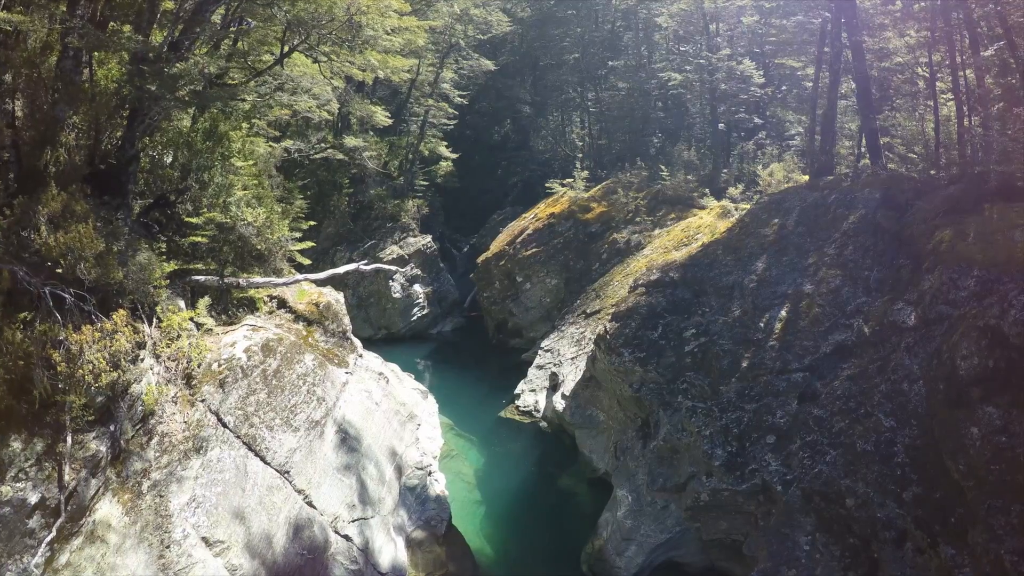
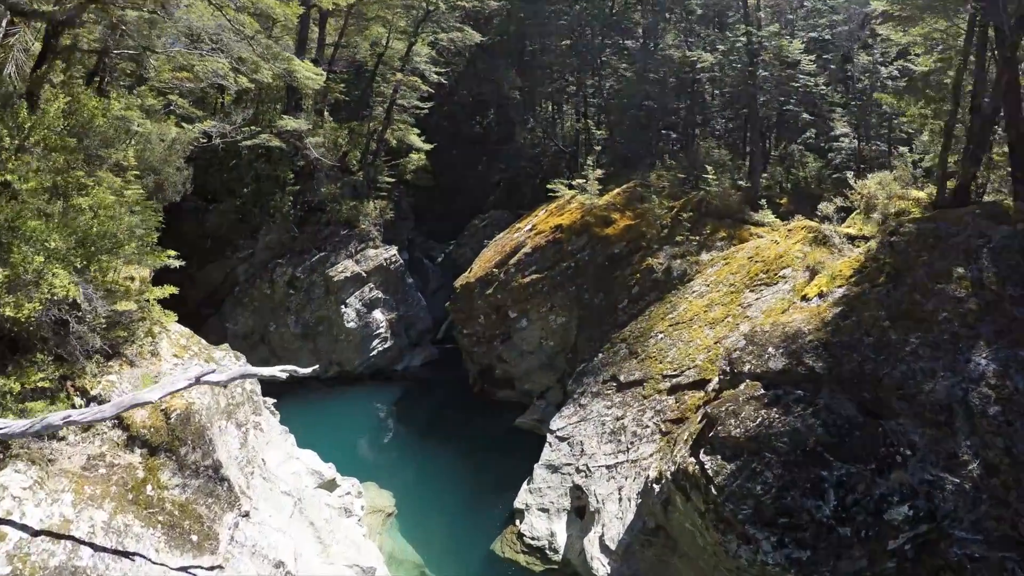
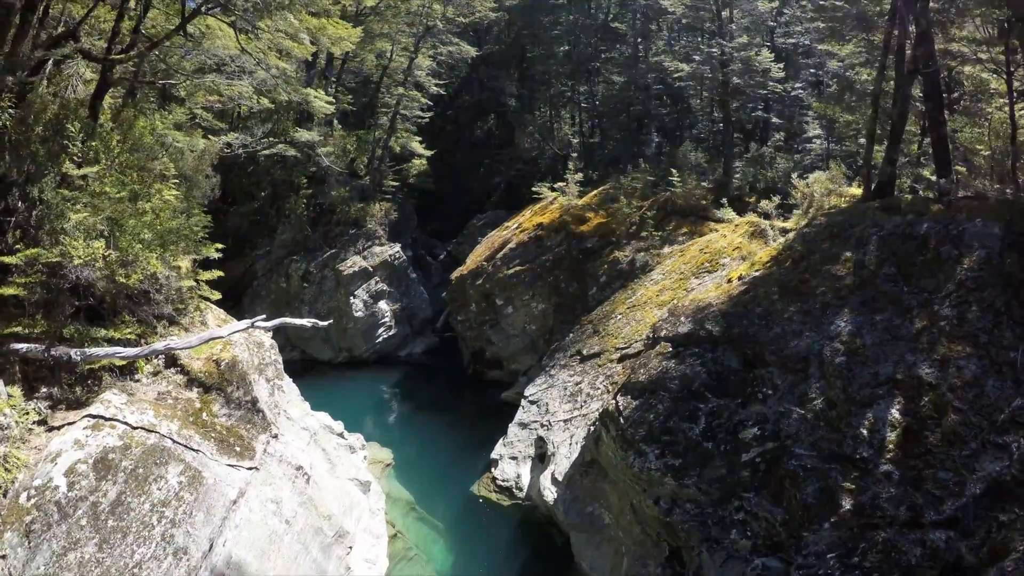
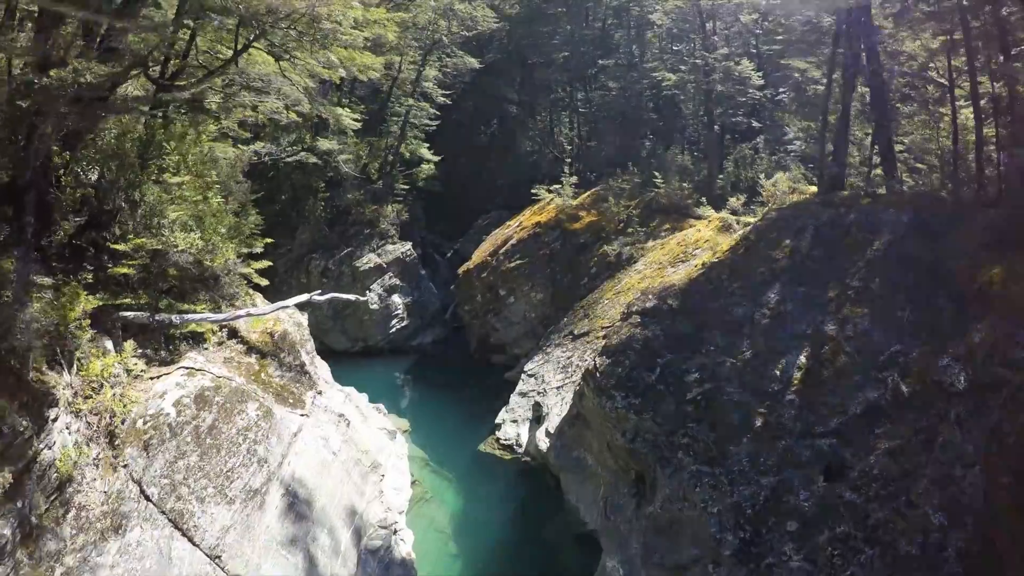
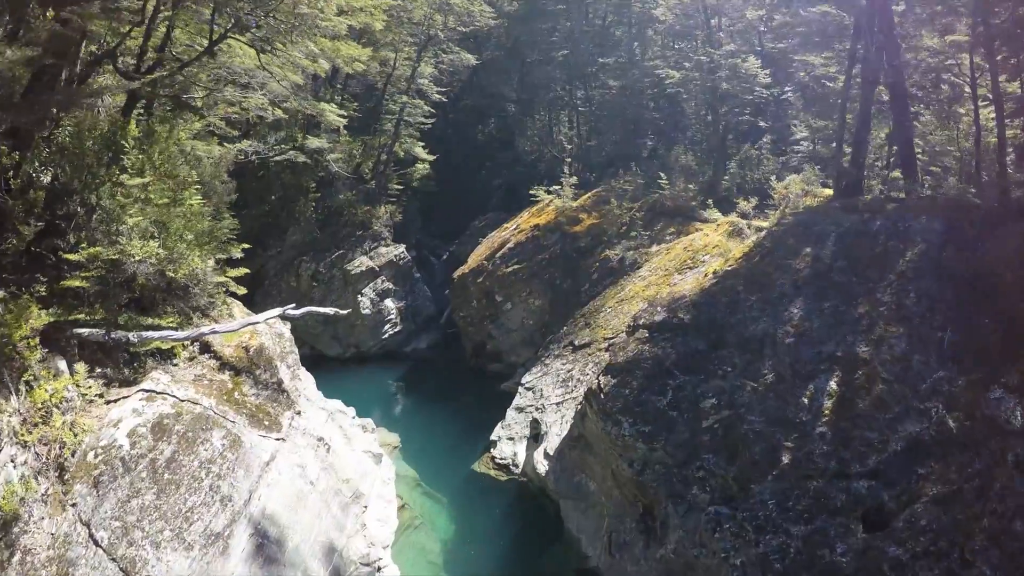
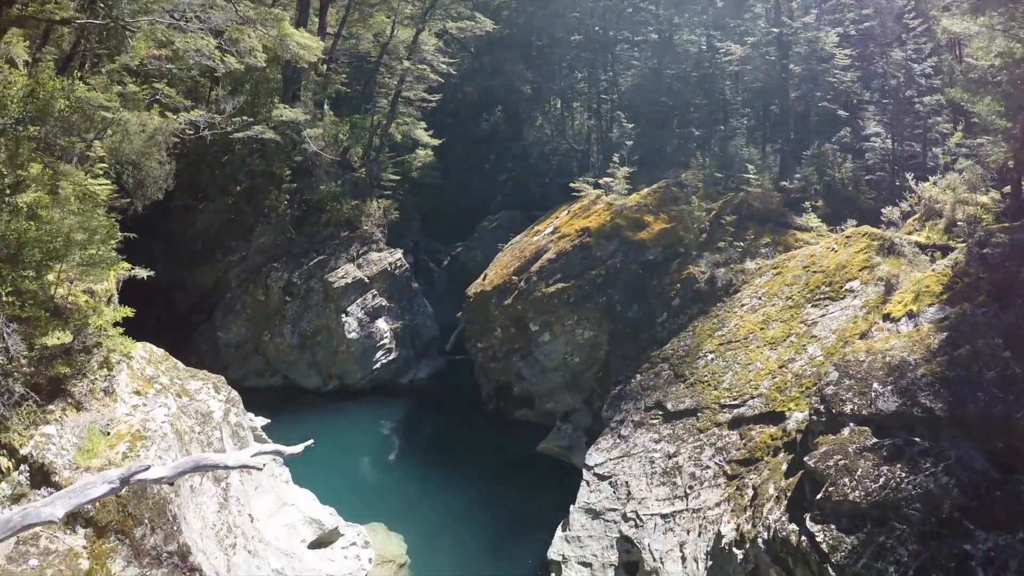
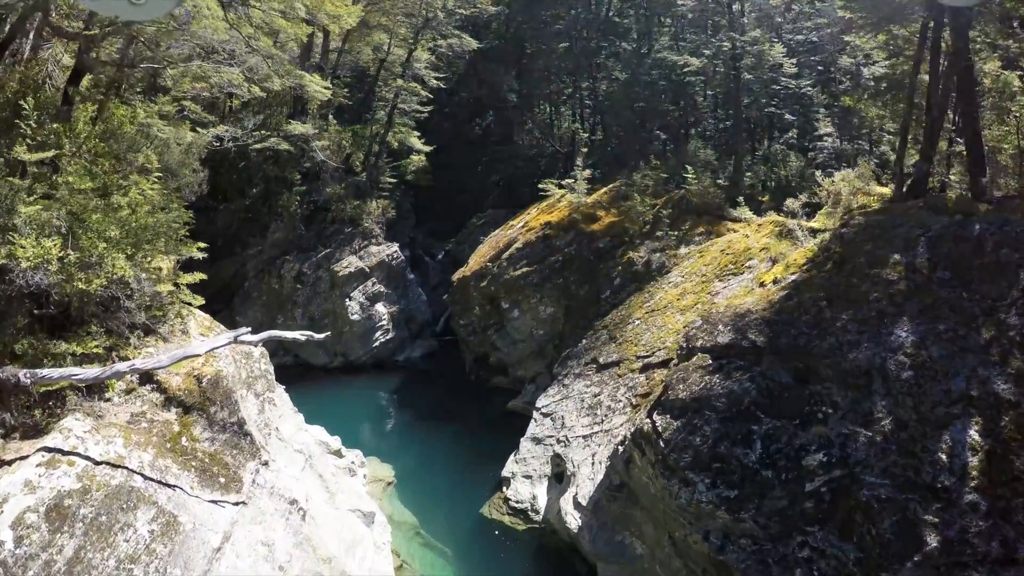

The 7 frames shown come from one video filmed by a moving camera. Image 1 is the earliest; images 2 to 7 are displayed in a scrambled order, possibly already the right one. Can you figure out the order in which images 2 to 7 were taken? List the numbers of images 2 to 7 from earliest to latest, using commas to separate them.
4, 5, 3, 7, 2, 6
